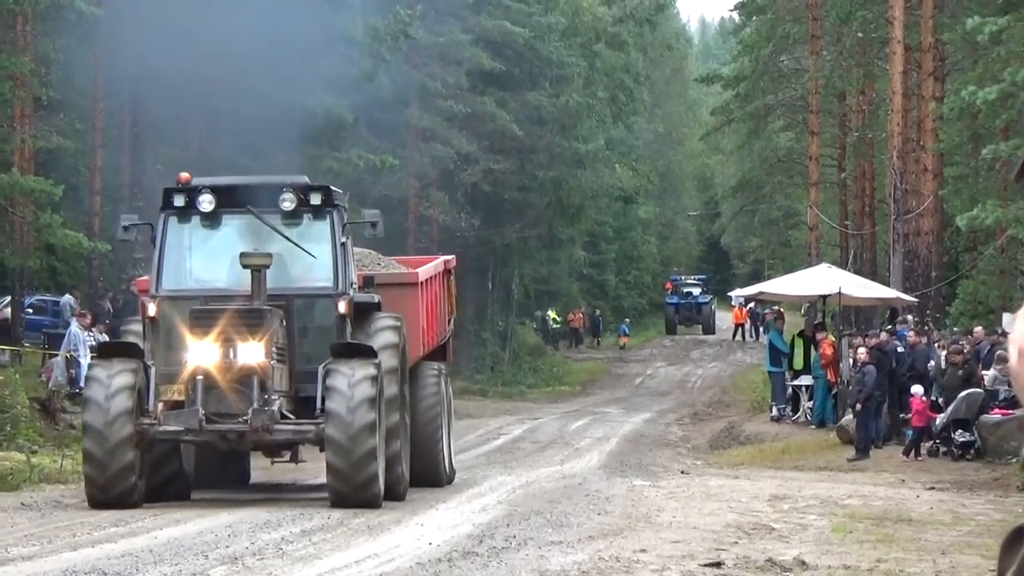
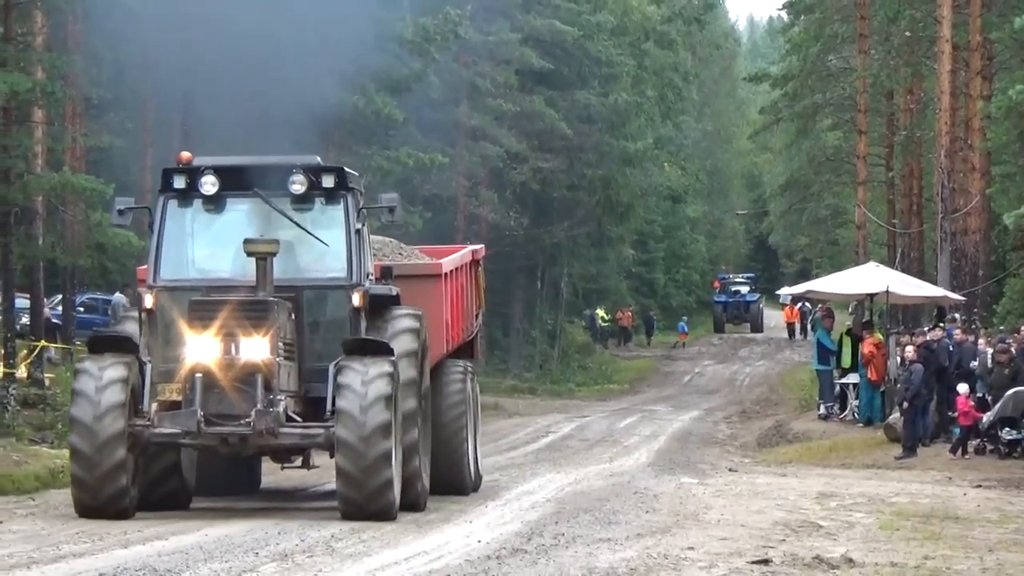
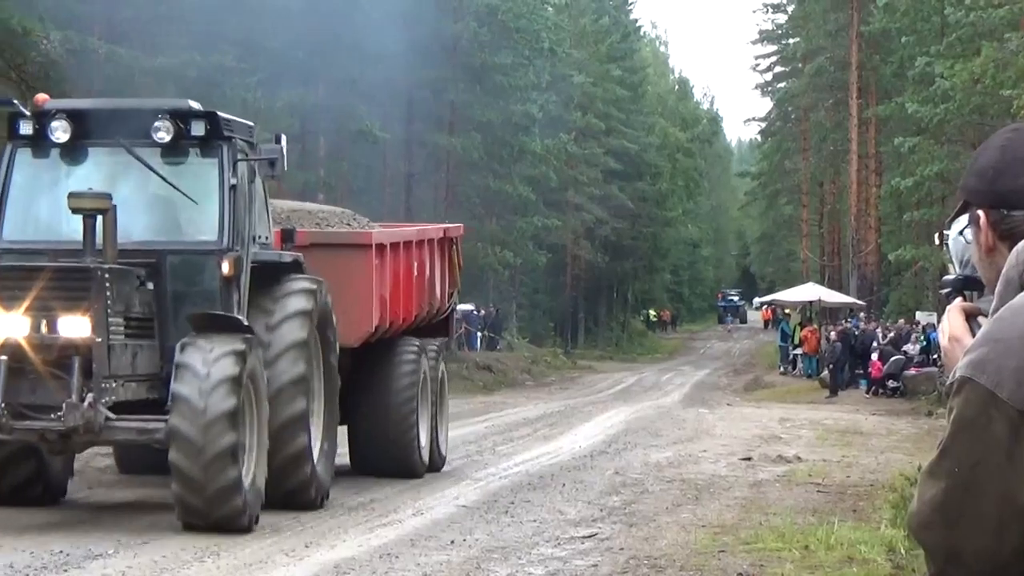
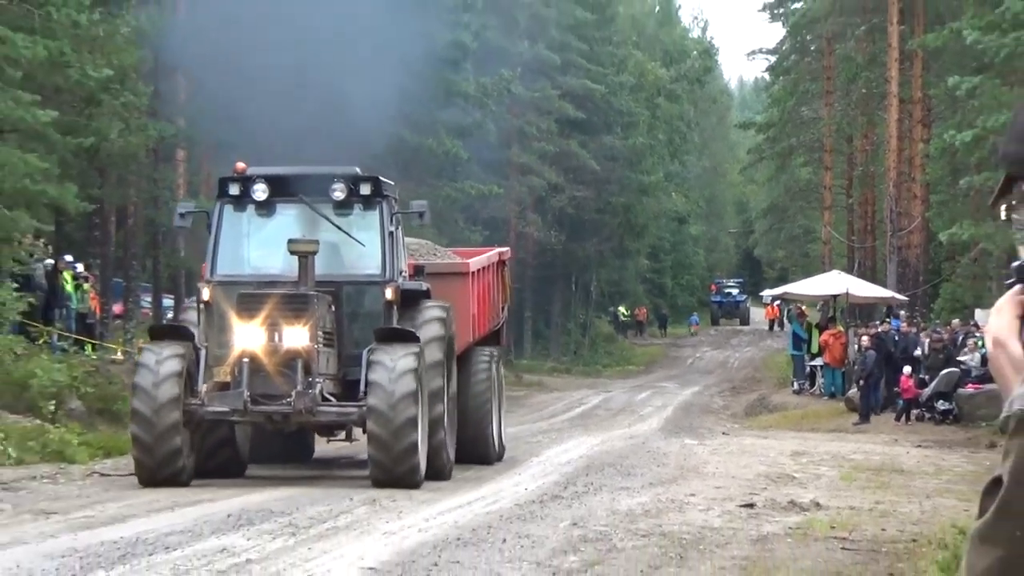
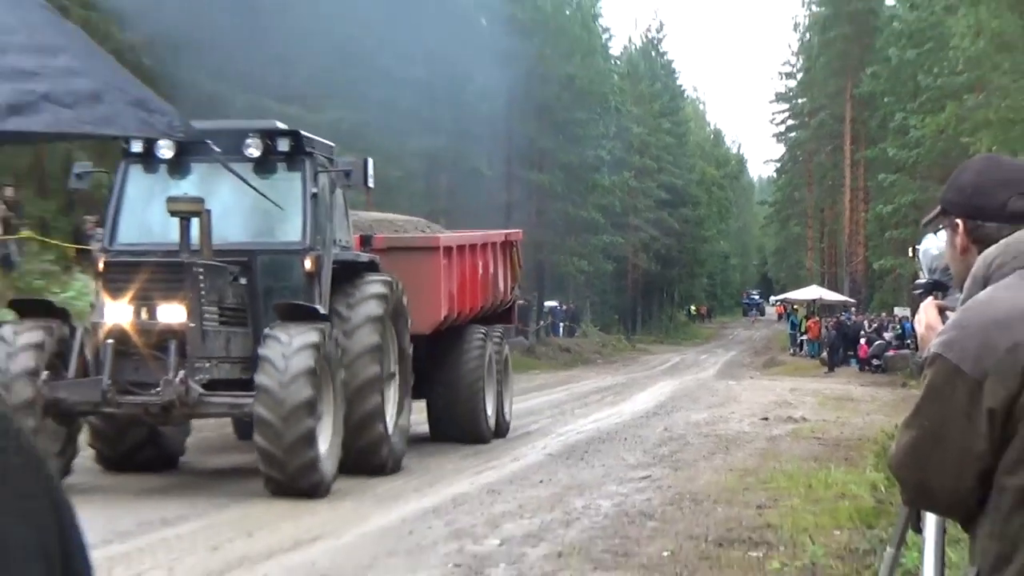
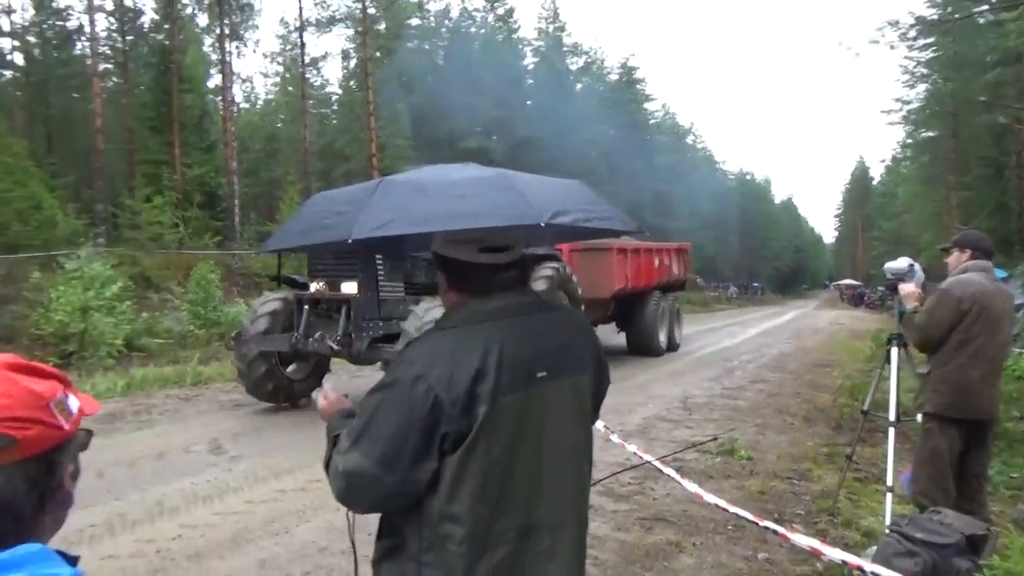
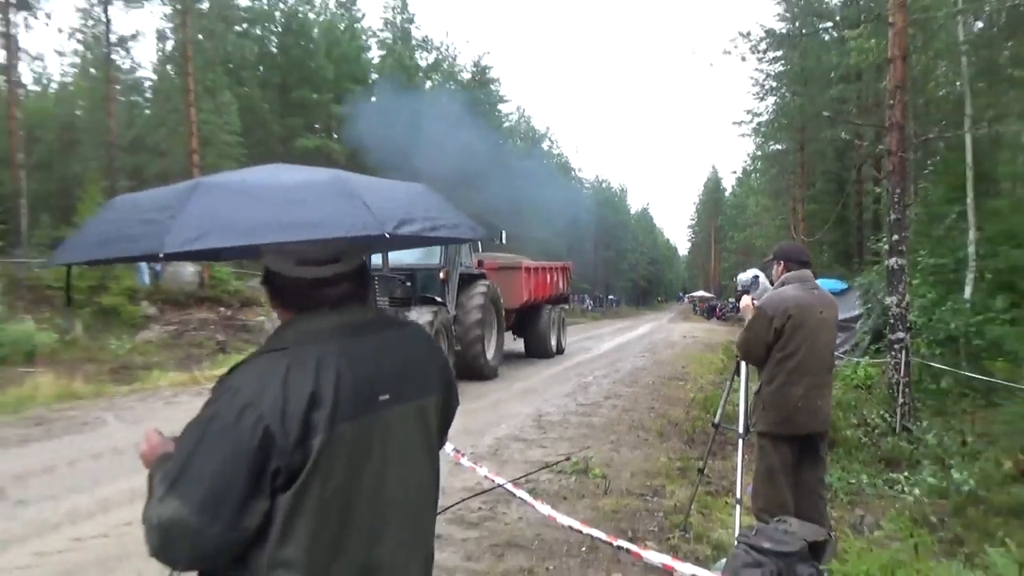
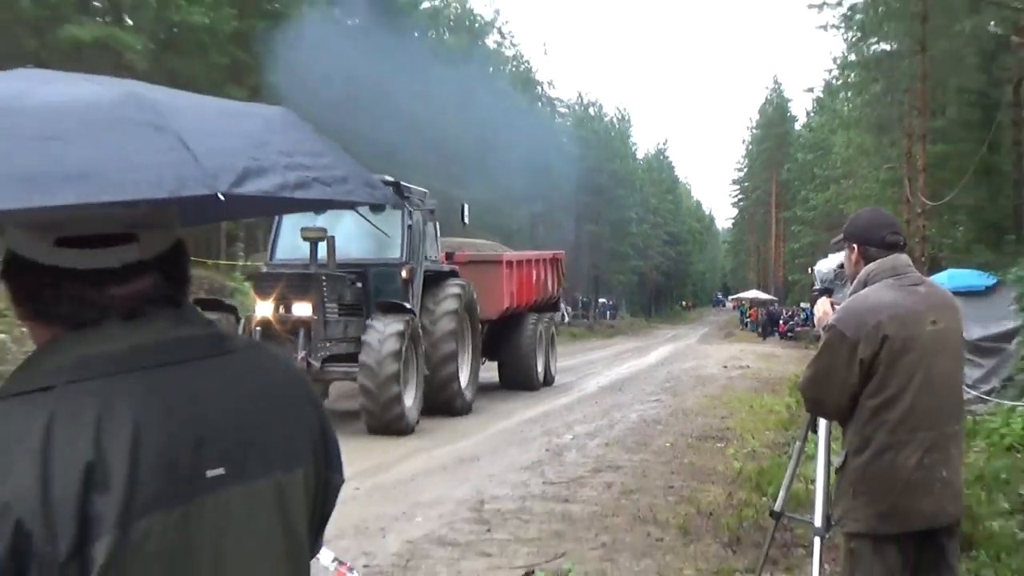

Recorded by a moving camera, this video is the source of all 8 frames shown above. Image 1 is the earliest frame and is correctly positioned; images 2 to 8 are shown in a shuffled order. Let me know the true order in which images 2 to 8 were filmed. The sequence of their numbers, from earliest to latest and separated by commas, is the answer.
2, 4, 3, 5, 8, 7, 6
